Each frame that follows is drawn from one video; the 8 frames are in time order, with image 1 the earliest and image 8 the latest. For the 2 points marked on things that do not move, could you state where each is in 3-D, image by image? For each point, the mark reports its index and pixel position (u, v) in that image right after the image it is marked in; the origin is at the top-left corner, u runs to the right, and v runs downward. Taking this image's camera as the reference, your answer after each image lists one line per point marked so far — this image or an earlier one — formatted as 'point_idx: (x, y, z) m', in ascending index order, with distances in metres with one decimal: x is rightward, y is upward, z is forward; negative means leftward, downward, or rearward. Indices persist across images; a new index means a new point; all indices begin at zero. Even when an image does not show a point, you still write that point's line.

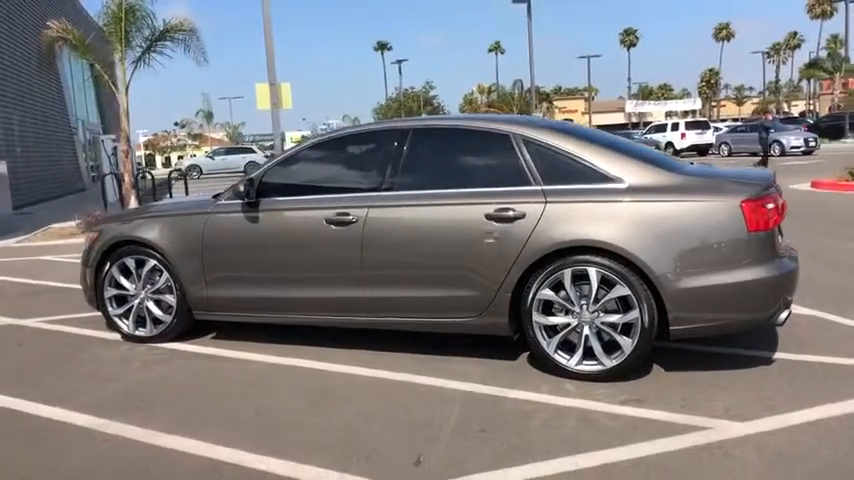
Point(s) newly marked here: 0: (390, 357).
0: (-0.3, -0.9, +5.8) m
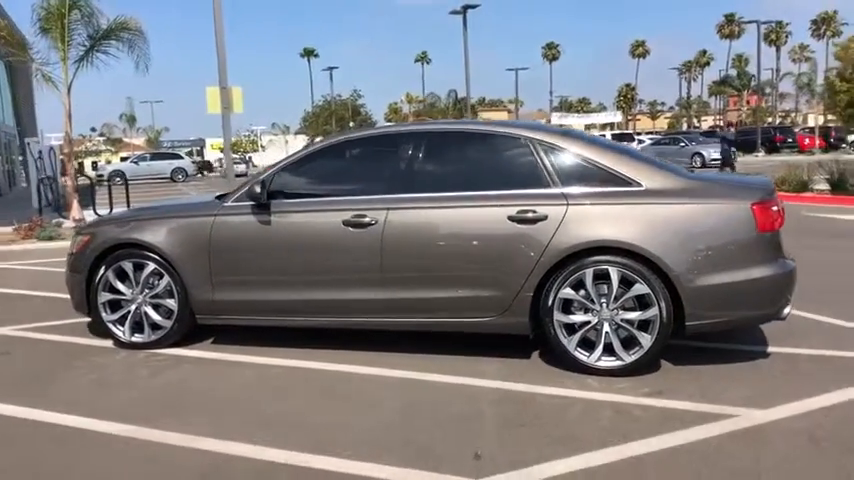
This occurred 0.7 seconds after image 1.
0: (-0.1, -1.0, +5.8) m
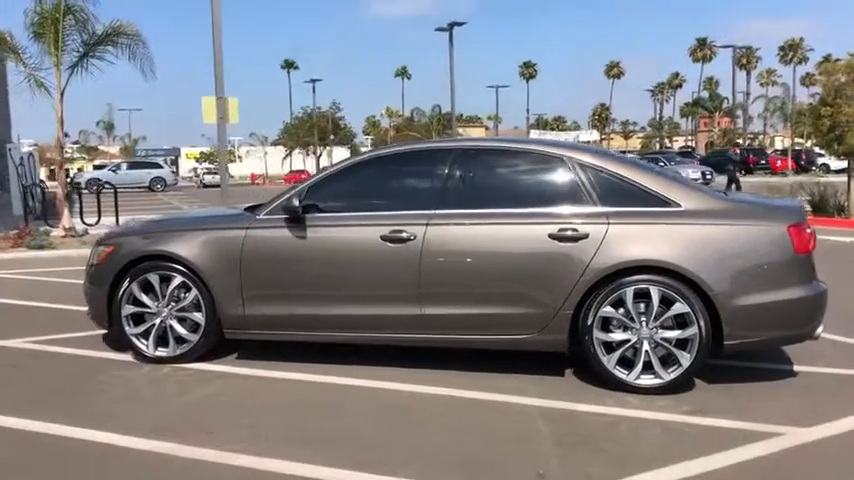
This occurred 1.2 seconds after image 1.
0: (+0.1, -1.1, +5.8) m
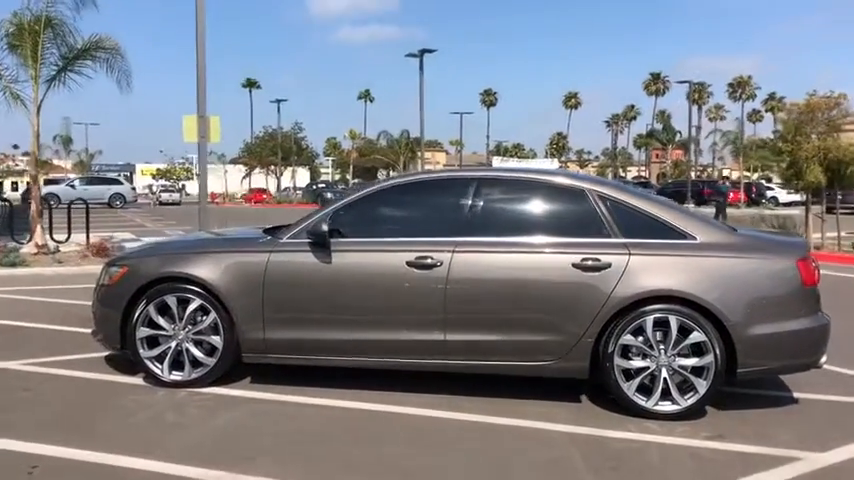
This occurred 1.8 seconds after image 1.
0: (+0.3, -1.3, +5.9) m
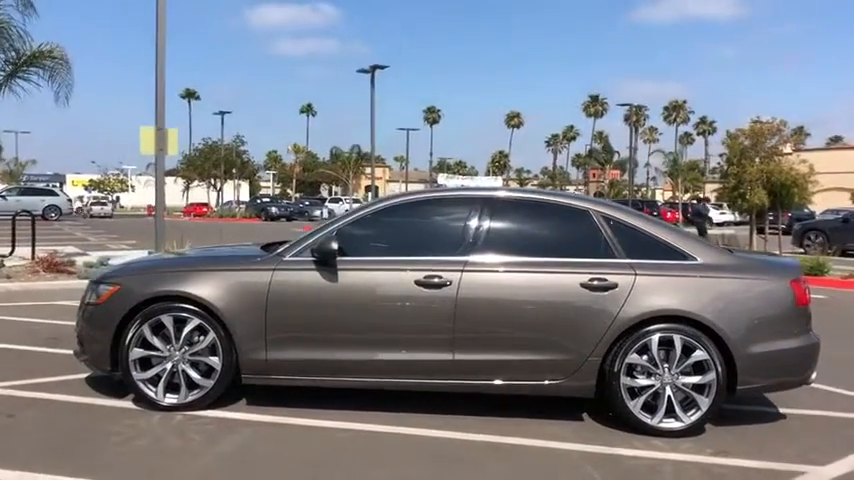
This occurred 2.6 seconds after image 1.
0: (+0.3, -1.5, +5.8) m
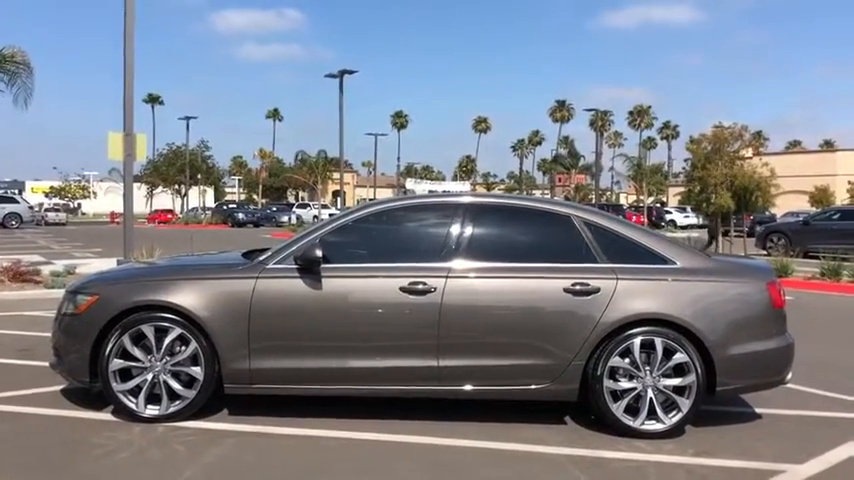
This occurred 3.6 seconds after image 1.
0: (+0.2, -1.5, +5.9) m
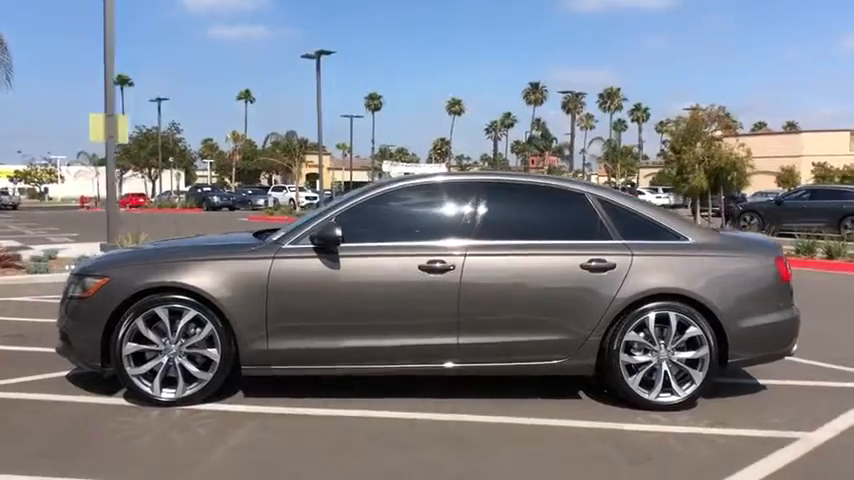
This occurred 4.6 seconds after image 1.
0: (+0.3, -1.3, +5.9) m
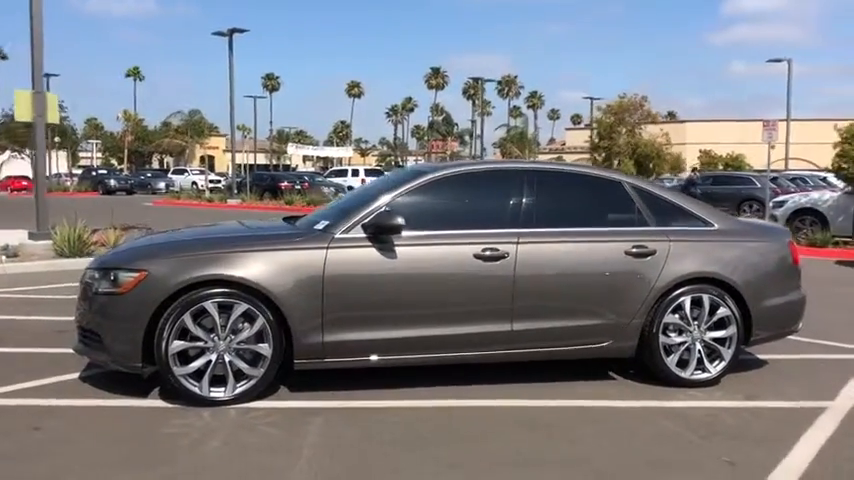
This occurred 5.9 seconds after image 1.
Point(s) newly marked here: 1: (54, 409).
0: (+0.7, -1.2, +6.0) m
1: (-2.8, -1.2, +5.2) m
